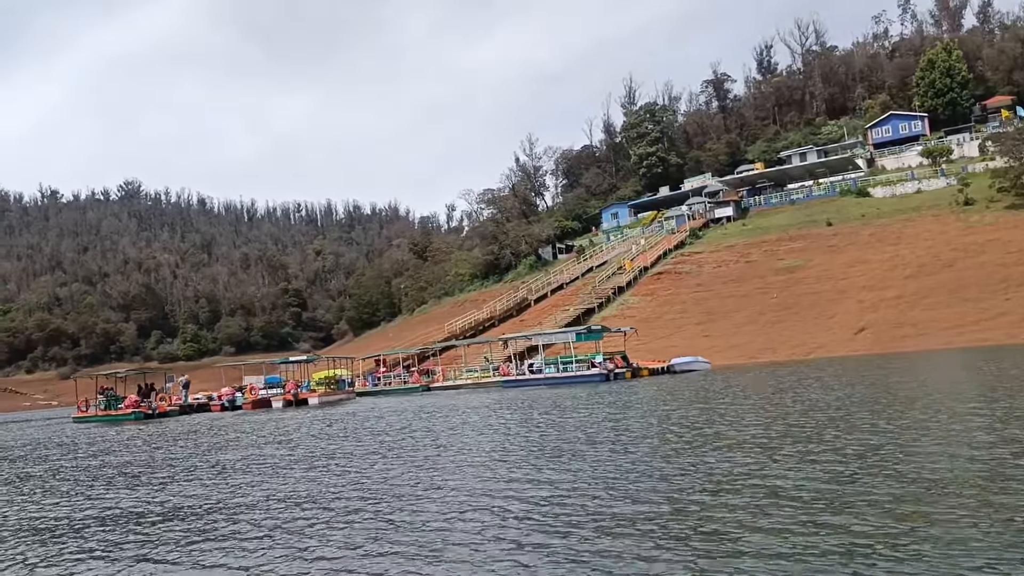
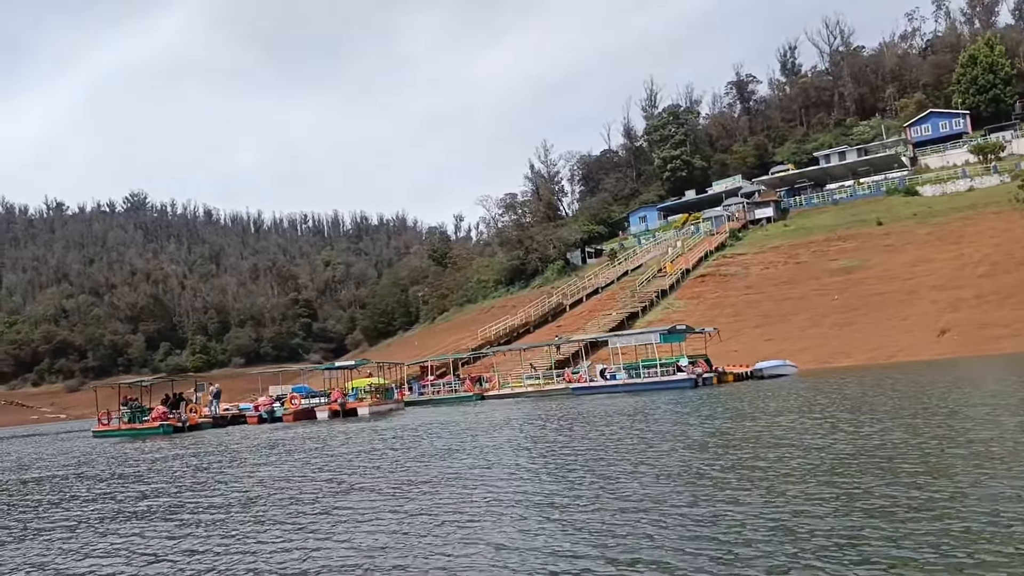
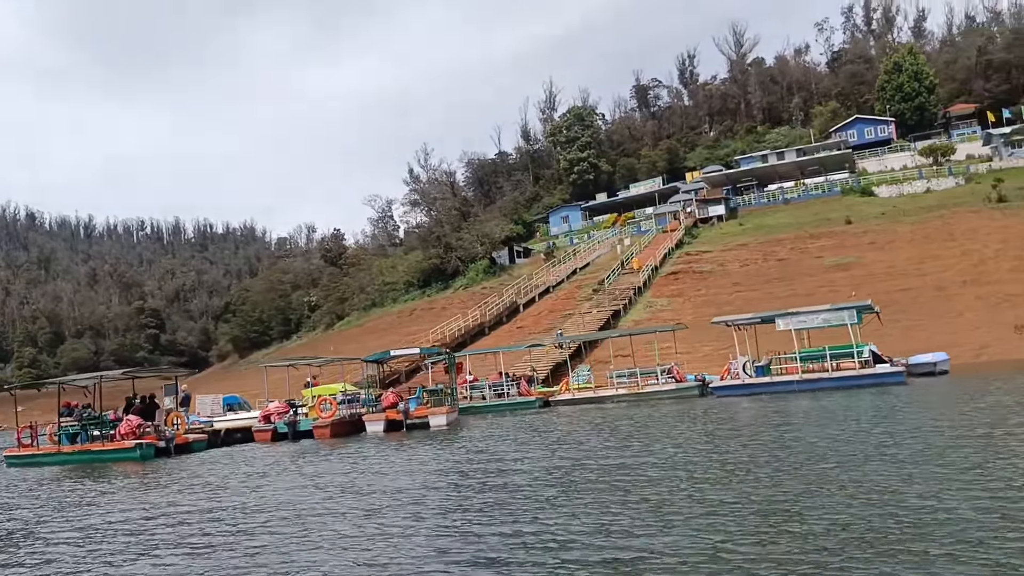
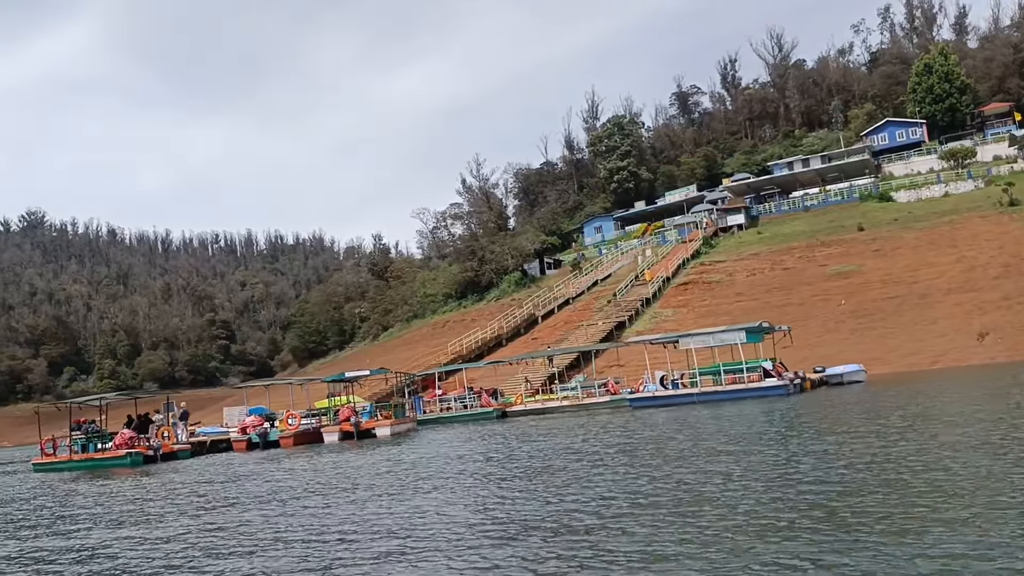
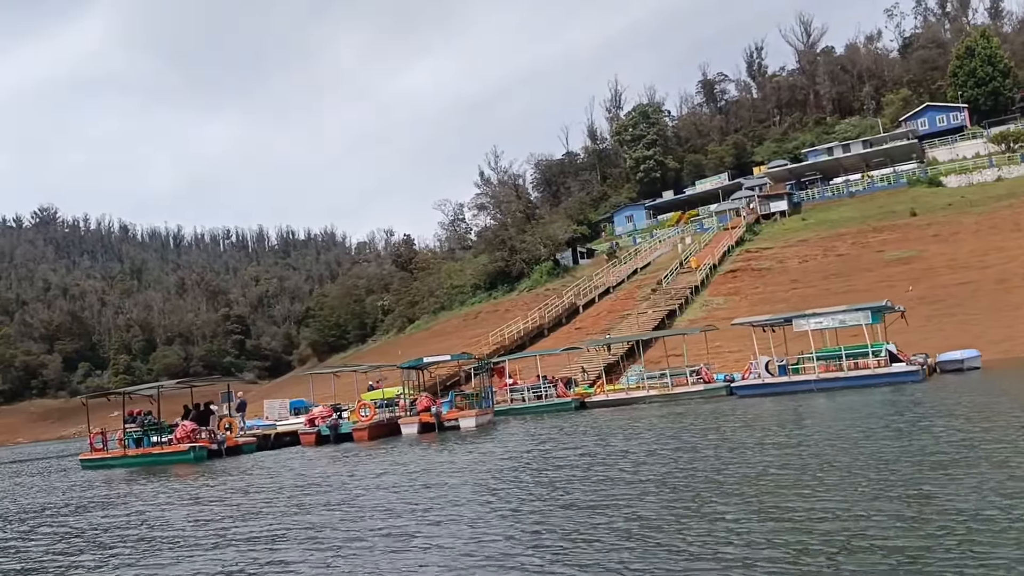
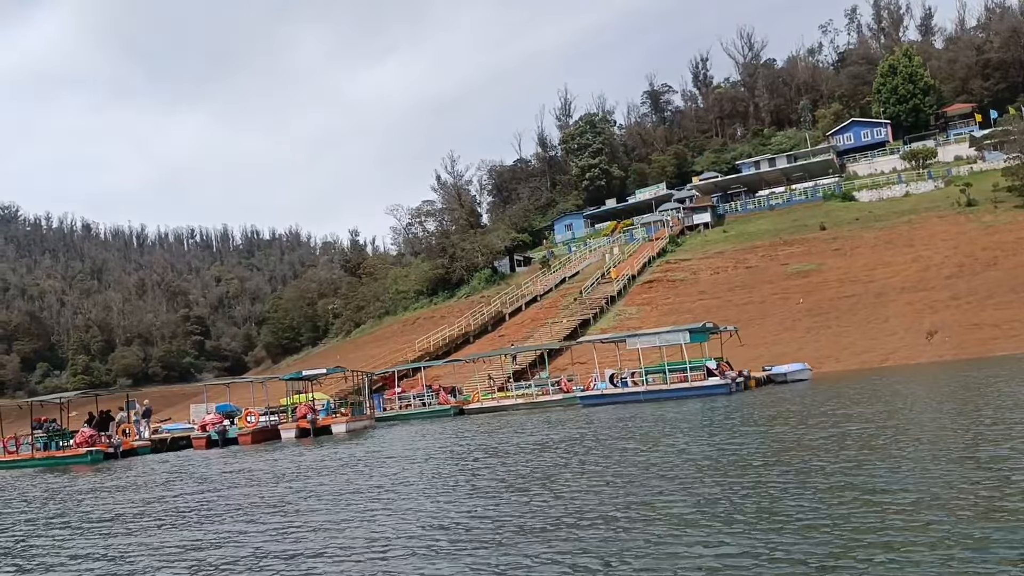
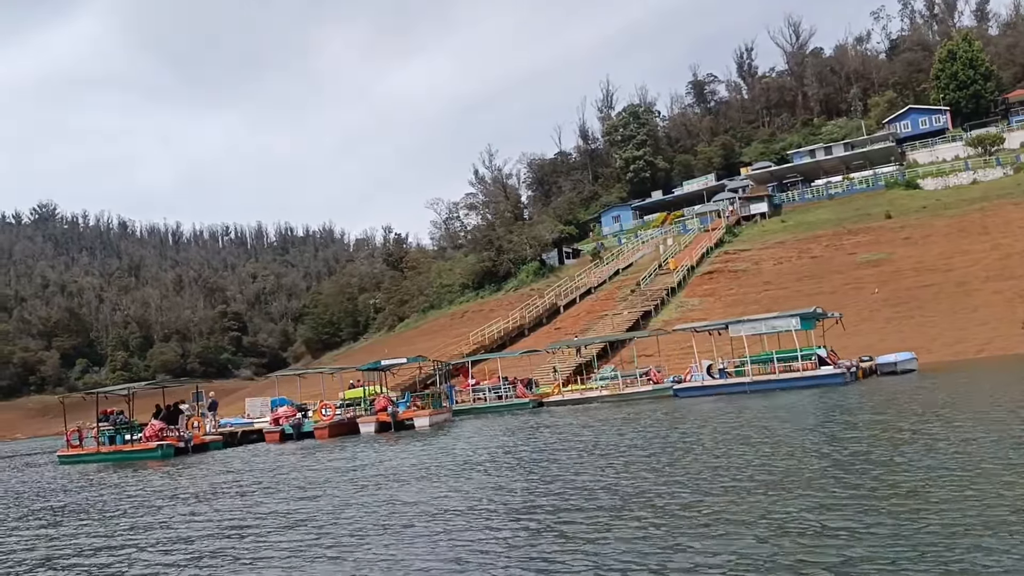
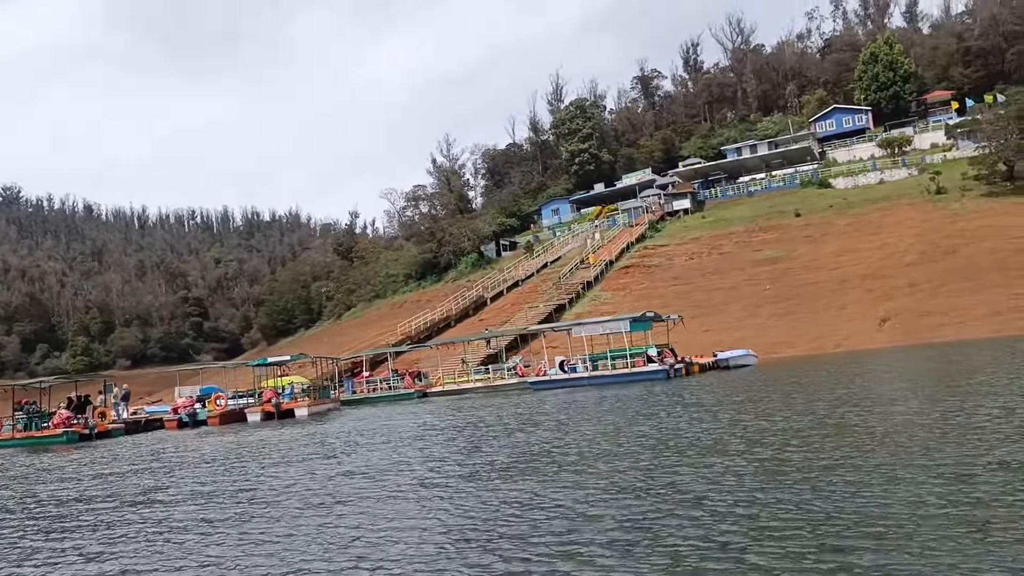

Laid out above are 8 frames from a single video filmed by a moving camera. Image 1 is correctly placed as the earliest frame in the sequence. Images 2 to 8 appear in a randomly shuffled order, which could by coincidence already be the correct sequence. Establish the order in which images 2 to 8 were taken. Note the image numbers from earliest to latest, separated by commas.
2, 8, 6, 4, 7, 5, 3
